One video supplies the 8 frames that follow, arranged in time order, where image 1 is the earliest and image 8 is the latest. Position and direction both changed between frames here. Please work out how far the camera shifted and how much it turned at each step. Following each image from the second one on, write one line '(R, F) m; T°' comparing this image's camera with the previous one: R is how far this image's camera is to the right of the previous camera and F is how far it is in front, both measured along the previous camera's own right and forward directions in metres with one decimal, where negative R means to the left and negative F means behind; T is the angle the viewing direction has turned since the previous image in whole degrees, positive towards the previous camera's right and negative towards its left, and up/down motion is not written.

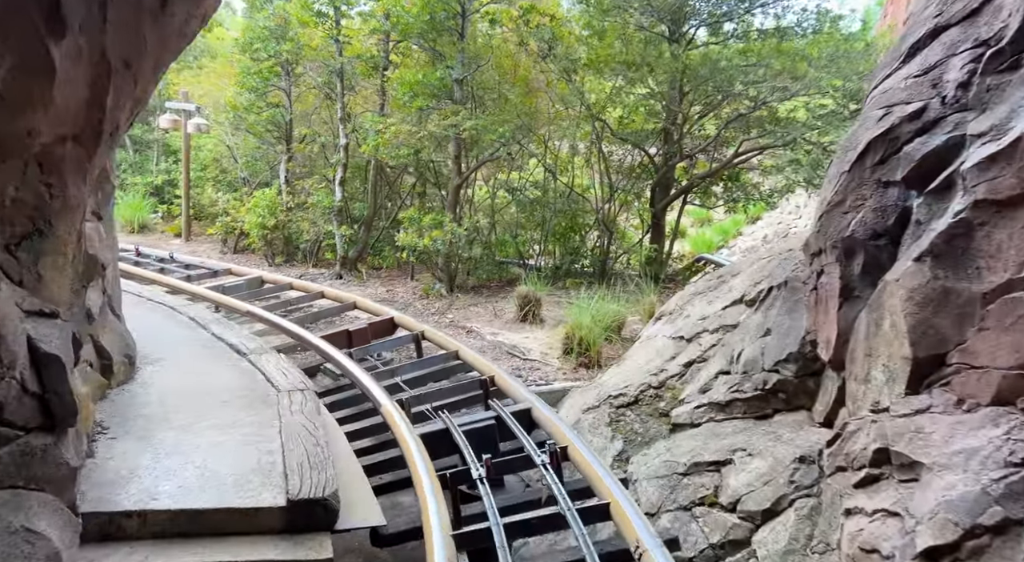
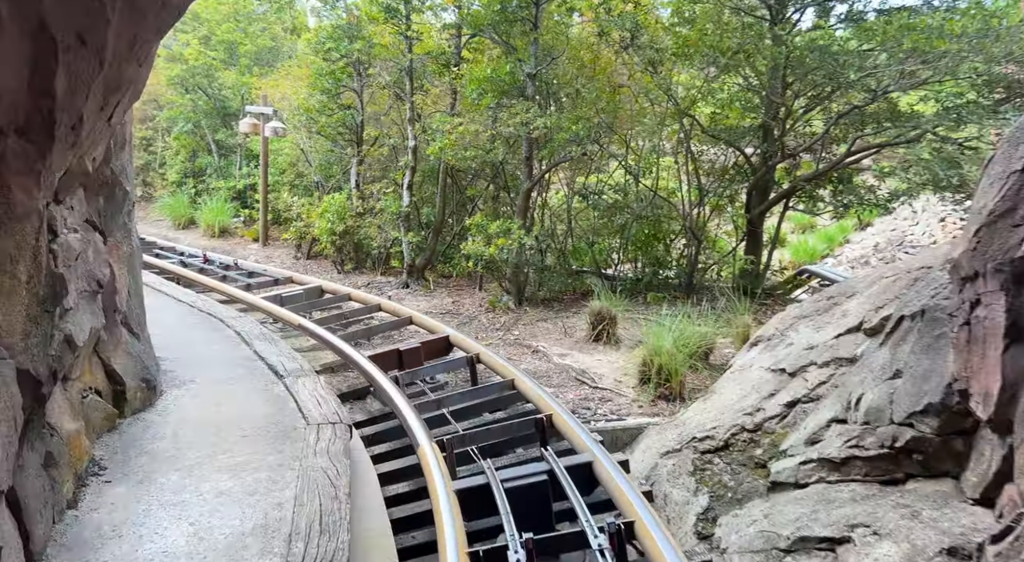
(+0.1, +0.8) m; -6°
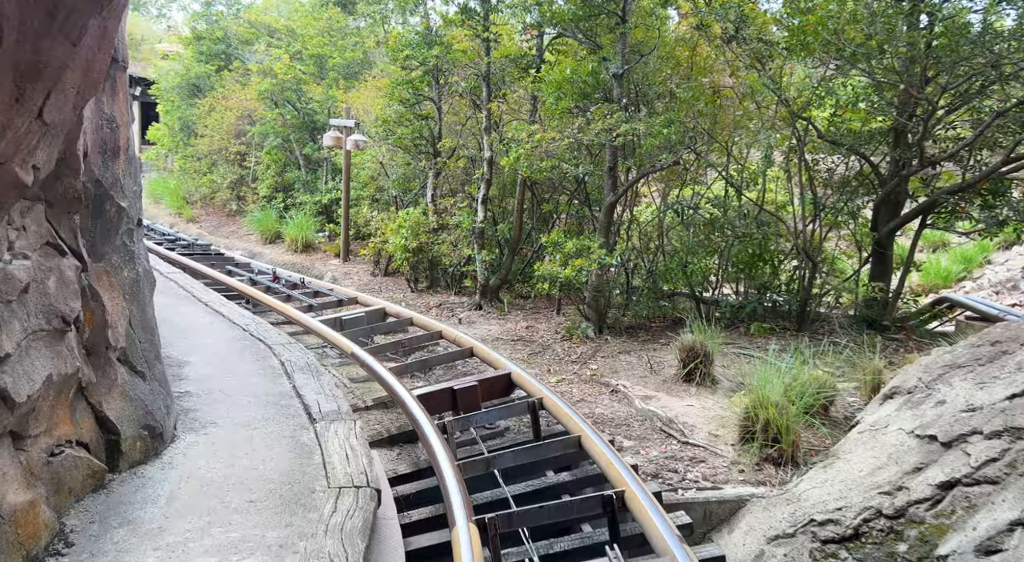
(+0.1, +0.9) m; -7°
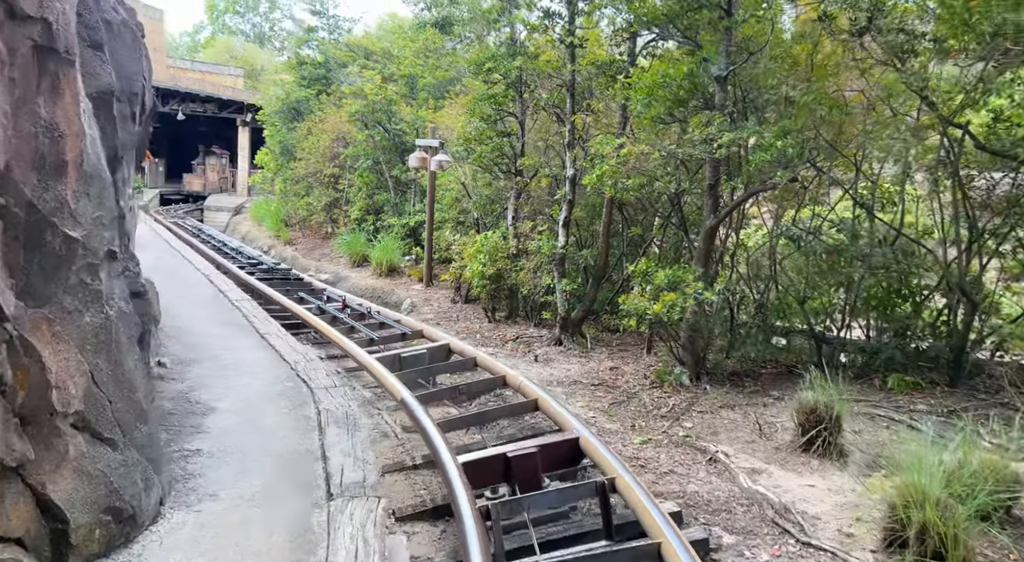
(+0.2, +1.0) m; -7°
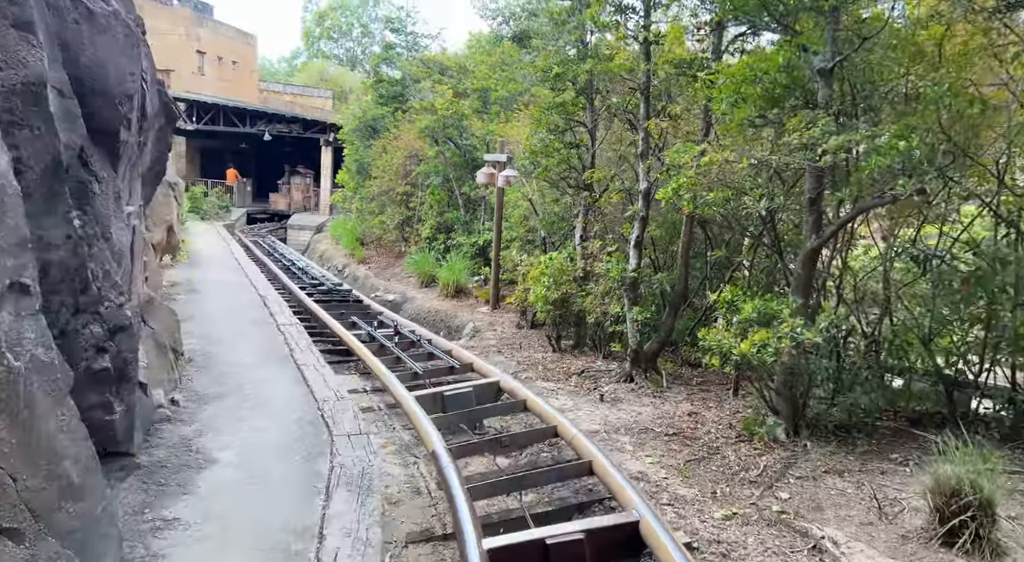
(+0.2, +1.0) m; -6°
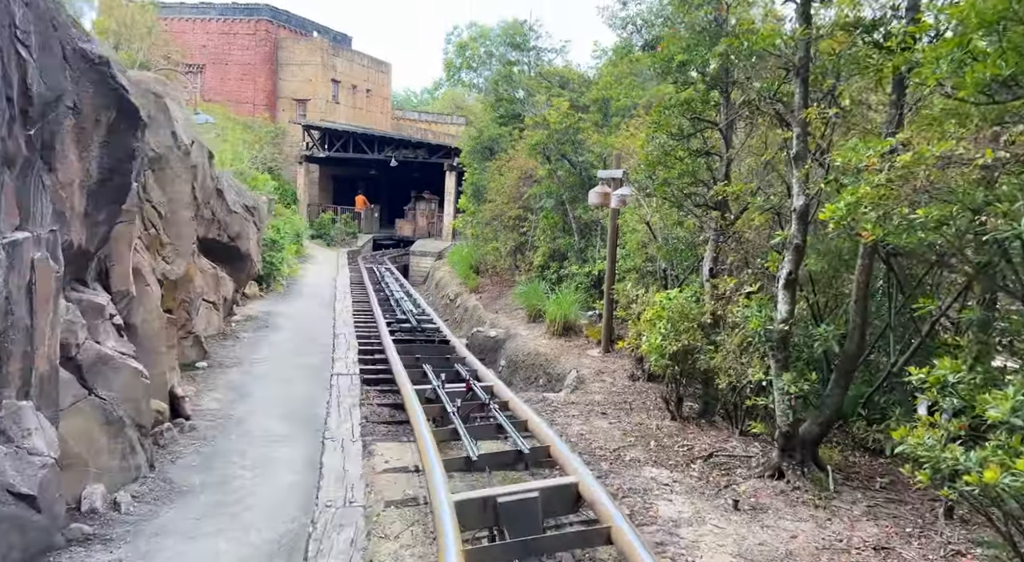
(+0.2, +2.0) m; -10°
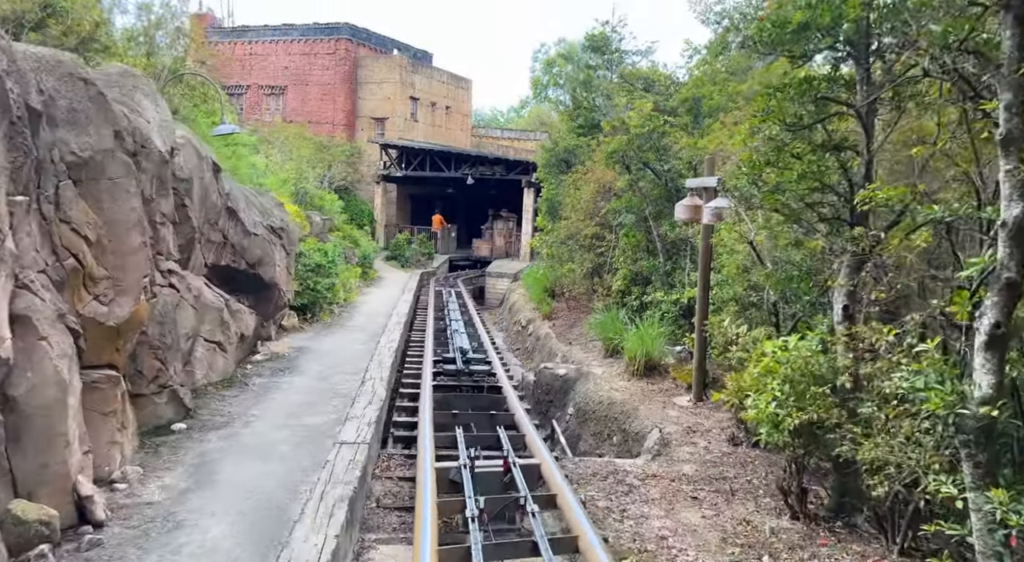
(+0.2, +1.9) m; -6°
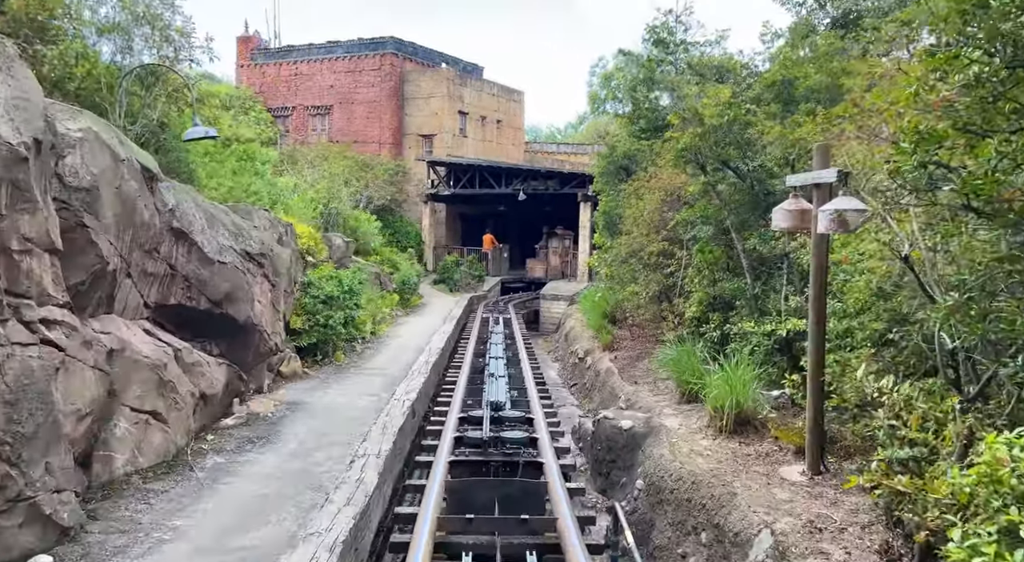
(+0.1, +2.3) m; -4°
